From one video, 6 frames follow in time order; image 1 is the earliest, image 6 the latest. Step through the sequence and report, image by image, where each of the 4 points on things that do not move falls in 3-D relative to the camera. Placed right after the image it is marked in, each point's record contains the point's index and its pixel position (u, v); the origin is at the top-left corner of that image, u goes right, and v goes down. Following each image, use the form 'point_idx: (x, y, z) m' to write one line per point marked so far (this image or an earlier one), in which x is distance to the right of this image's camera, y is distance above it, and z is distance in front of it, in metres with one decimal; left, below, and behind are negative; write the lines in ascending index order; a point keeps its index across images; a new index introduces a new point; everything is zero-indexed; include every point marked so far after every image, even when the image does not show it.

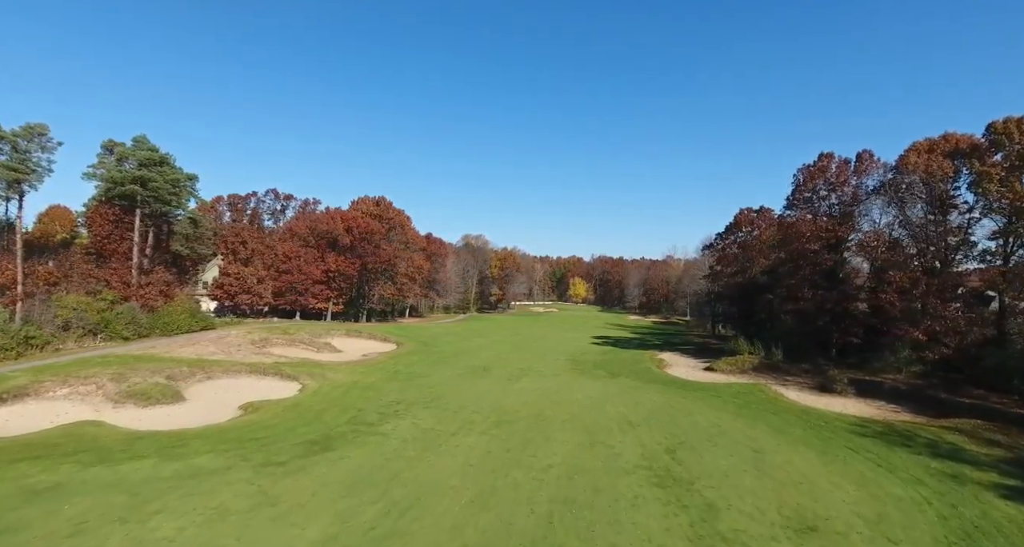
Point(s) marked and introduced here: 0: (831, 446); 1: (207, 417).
0: (+10.2, -5.5, +16.3) m
1: (-10.2, -4.8, +16.9) m
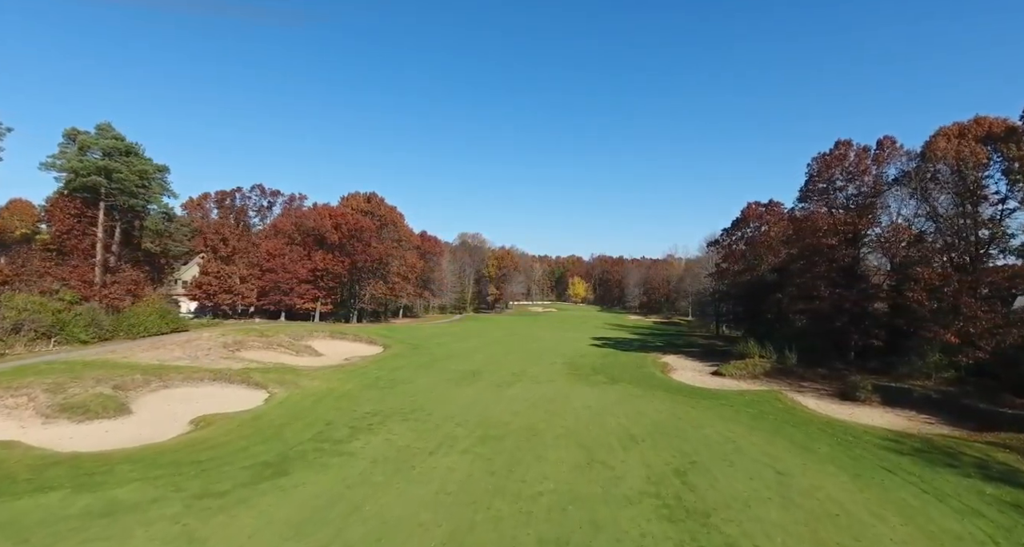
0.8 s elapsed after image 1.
0: (+9.9, -5.4, +14.2) m
1: (-10.6, -4.7, +14.8) m
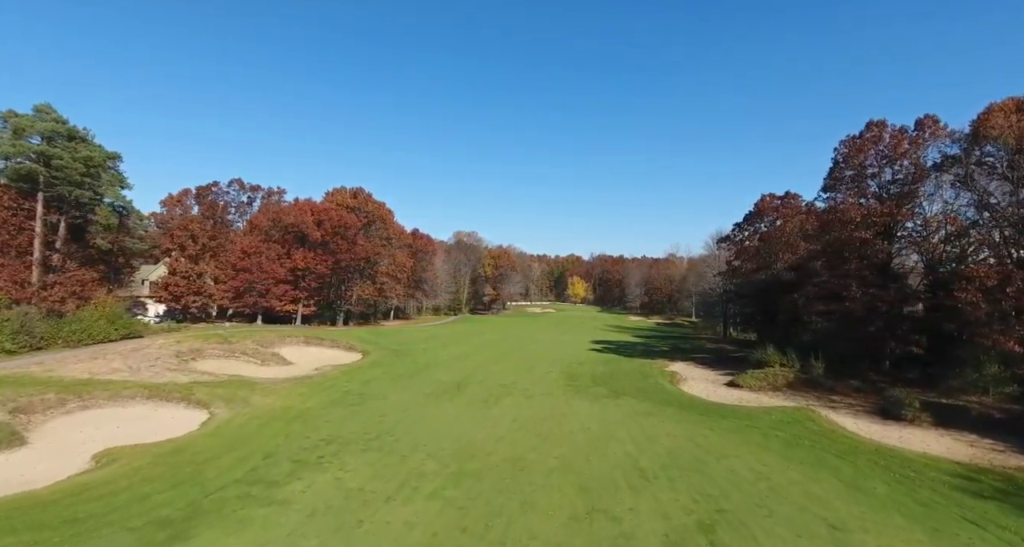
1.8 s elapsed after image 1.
0: (+9.4, -5.3, +11.1) m
1: (-11.0, -4.7, +11.8) m
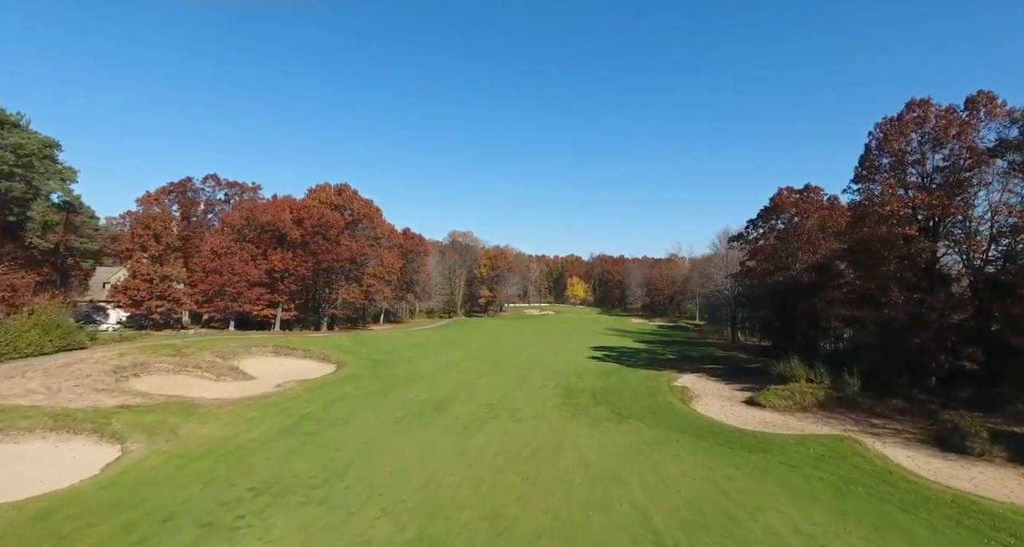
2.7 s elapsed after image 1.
0: (+8.9, -5.4, +8.0) m
1: (-11.5, -4.8, +8.6) m
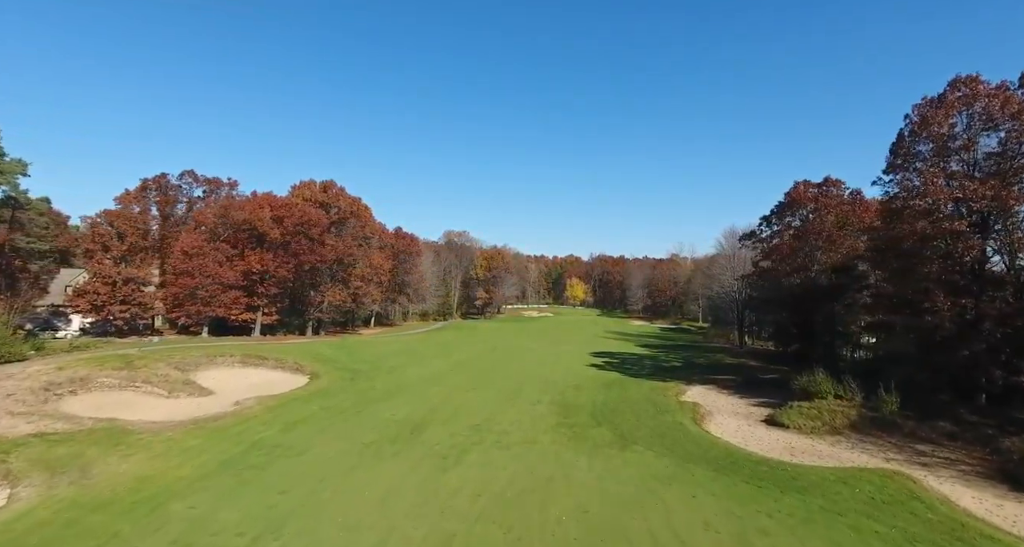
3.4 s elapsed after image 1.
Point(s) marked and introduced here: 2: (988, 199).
0: (+8.5, -5.5, +5.4) m
1: (-12.0, -4.9, +6.0) m
2: (+15.6, +2.4, +16.6) m
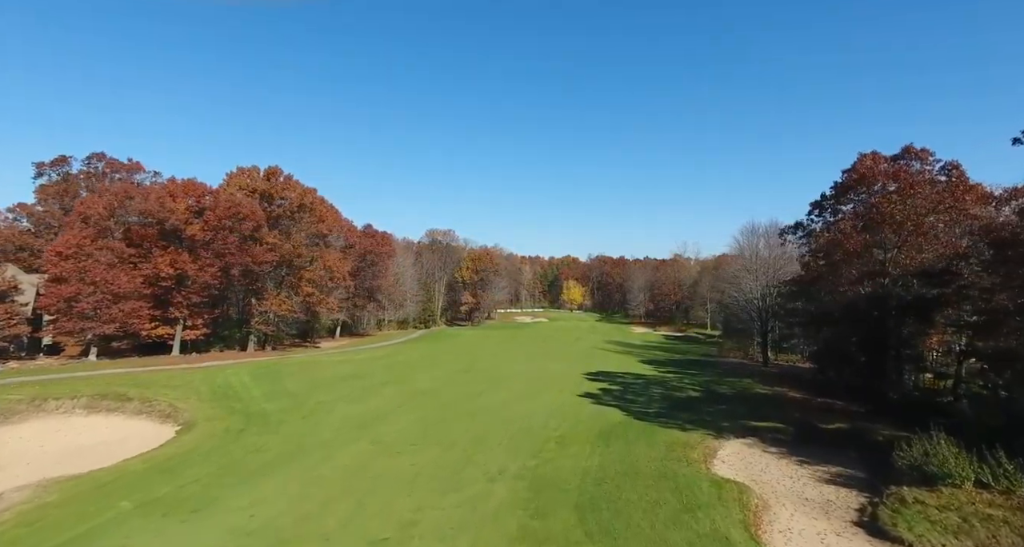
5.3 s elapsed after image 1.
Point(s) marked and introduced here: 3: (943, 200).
0: (+6.9, -5.7, -2.2) m
1: (-13.5, -5.1, -1.5) m
2: (+14.0, +2.1, +9.1) m
3: (+16.7, +3.0, +19.7) m
